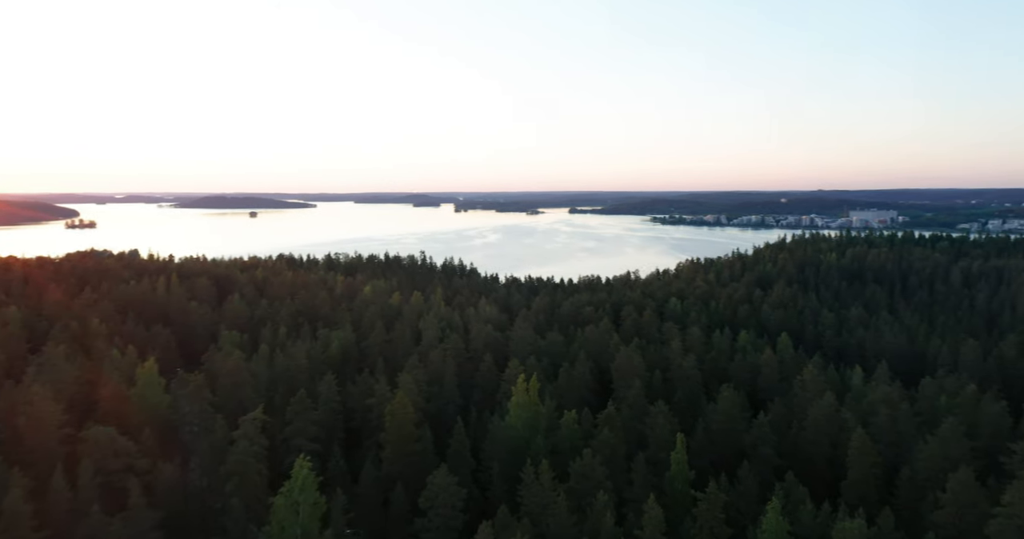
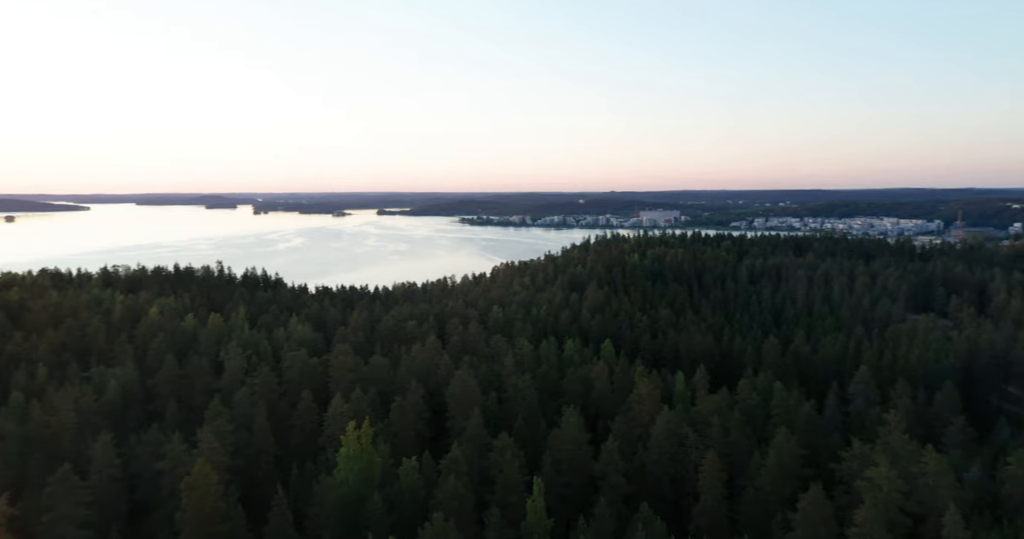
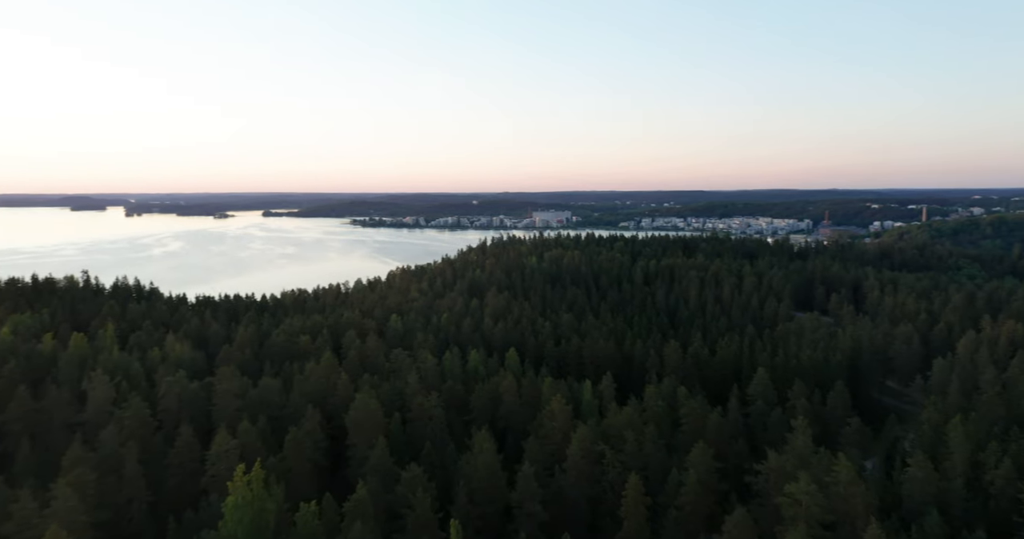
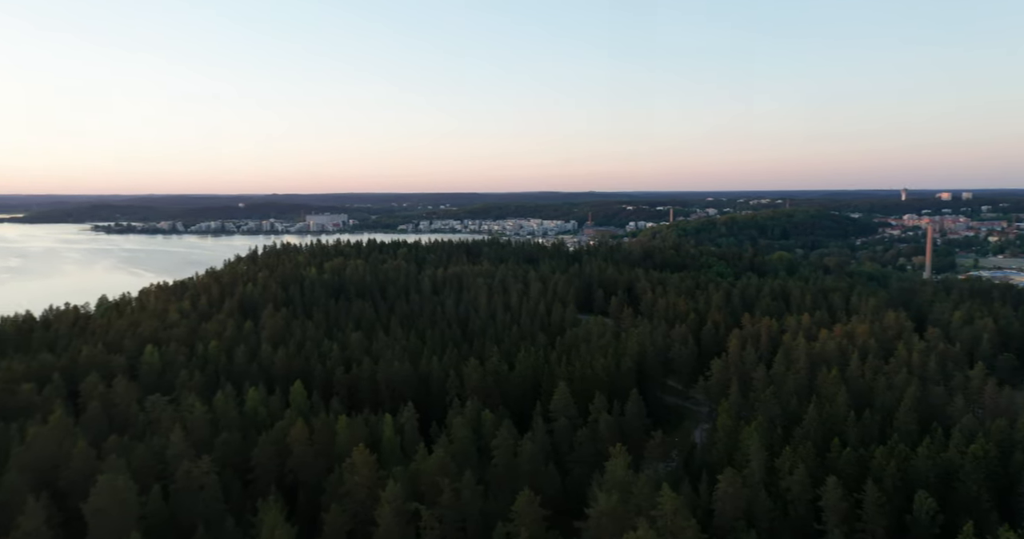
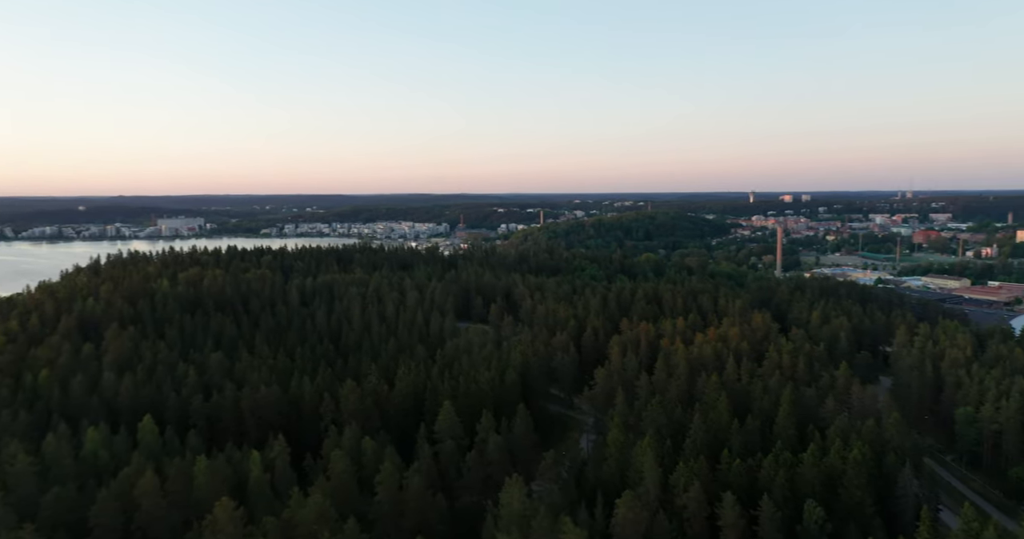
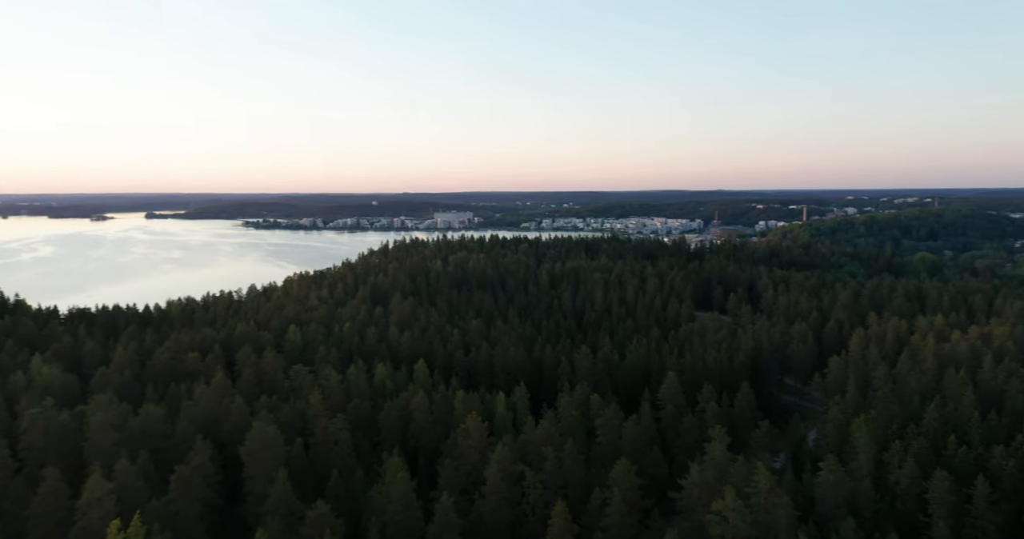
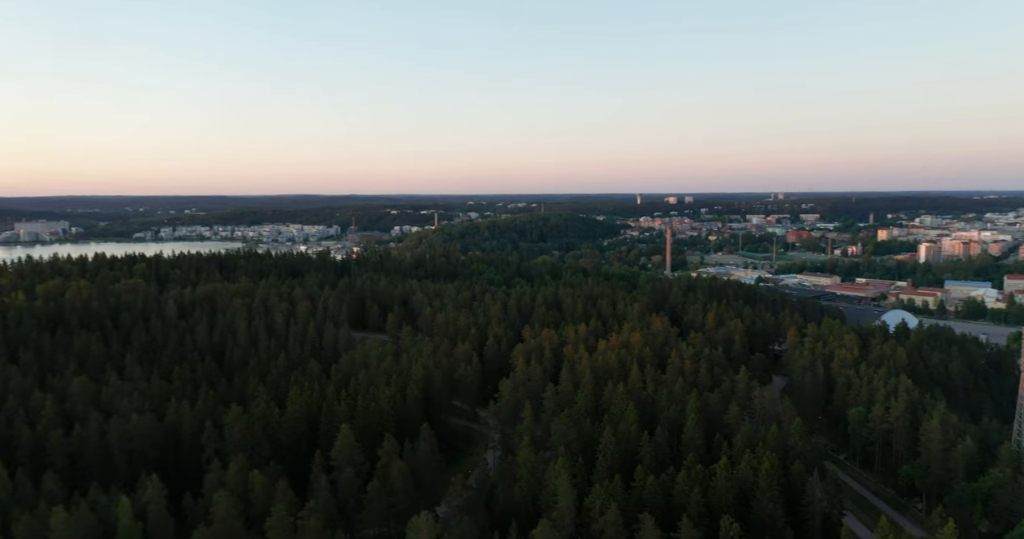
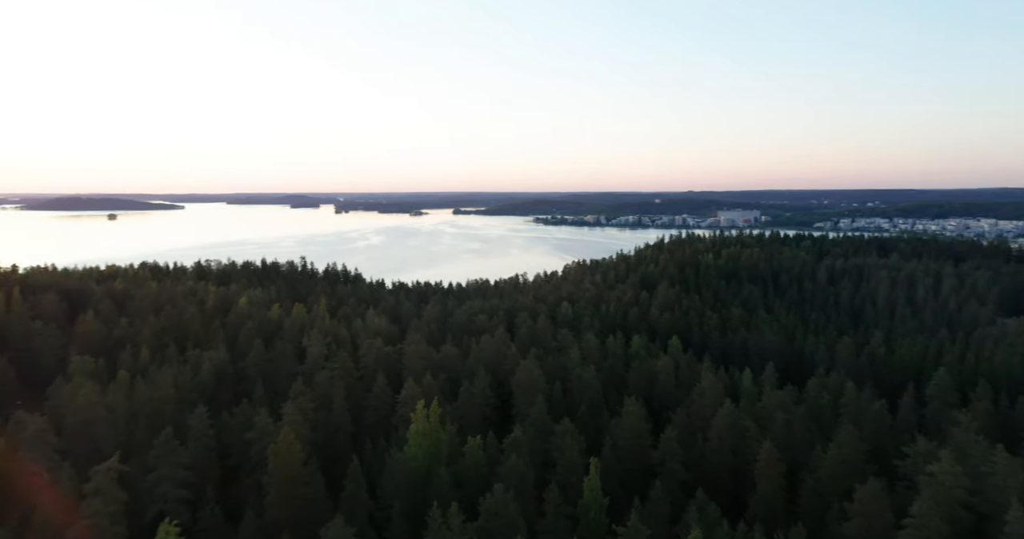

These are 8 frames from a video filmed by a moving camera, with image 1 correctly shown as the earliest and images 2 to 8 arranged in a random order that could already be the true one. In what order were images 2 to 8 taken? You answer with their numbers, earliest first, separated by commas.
8, 2, 3, 6, 4, 5, 7
